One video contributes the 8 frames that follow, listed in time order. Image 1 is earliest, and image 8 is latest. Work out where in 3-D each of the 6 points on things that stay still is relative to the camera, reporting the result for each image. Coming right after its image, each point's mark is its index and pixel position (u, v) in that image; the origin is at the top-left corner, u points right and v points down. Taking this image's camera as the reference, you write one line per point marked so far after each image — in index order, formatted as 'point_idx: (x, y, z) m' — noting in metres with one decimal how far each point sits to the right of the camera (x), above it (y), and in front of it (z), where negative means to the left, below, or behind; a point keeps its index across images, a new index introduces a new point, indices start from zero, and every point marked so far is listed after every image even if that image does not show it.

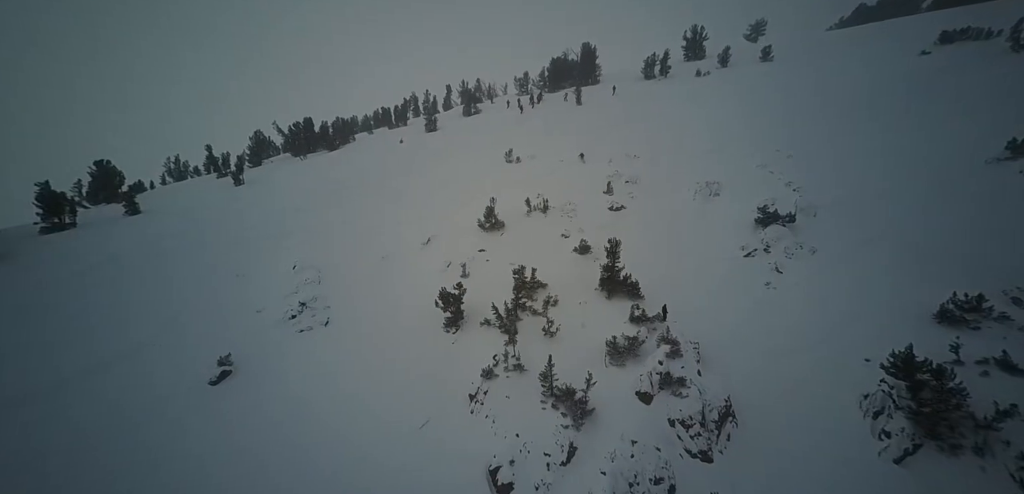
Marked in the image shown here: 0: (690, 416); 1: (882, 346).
0: (+4.3, -3.6, +10.1) m
1: (+8.1, -2.2, +10.8) m
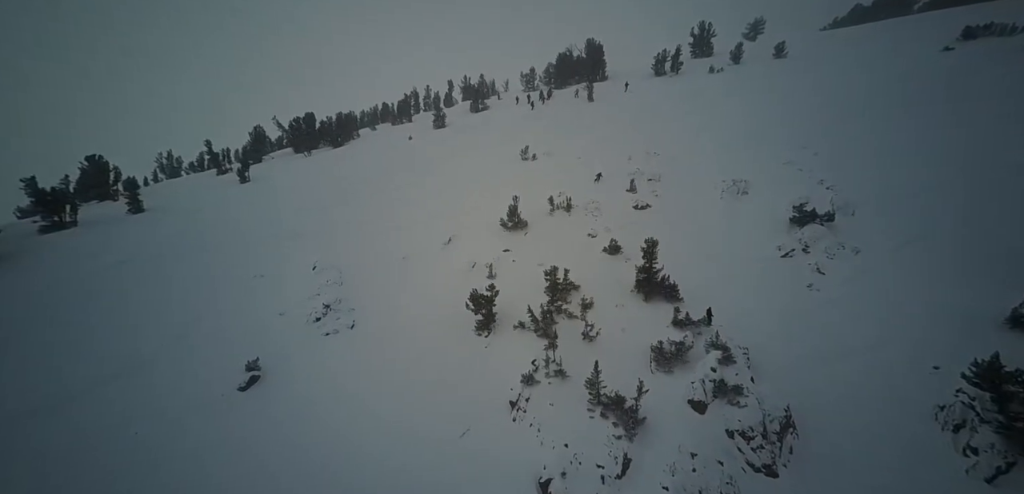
0: (+5.0, -3.6, +9.6) m
1: (+8.8, -2.1, +10.4) m
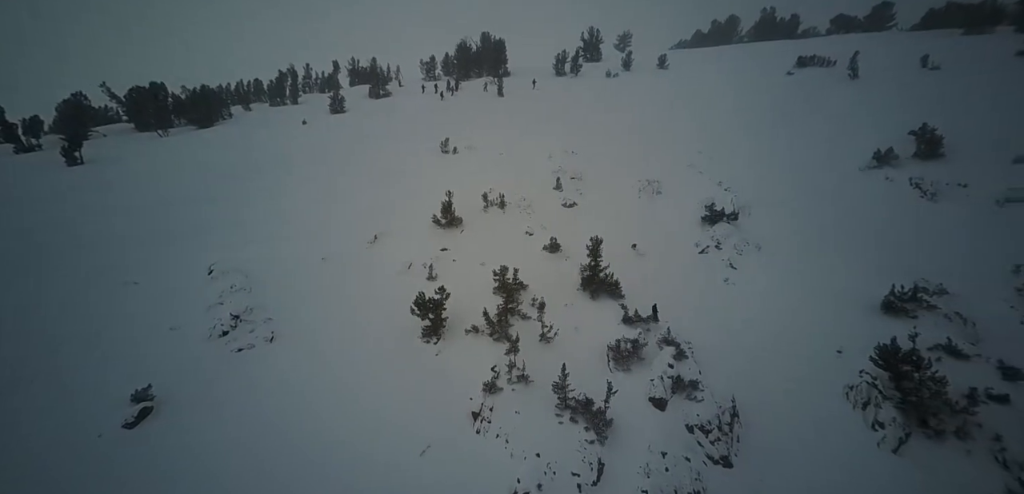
0: (+4.0, -3.5, +10.2) m
1: (+7.5, -2.1, +12.0) m
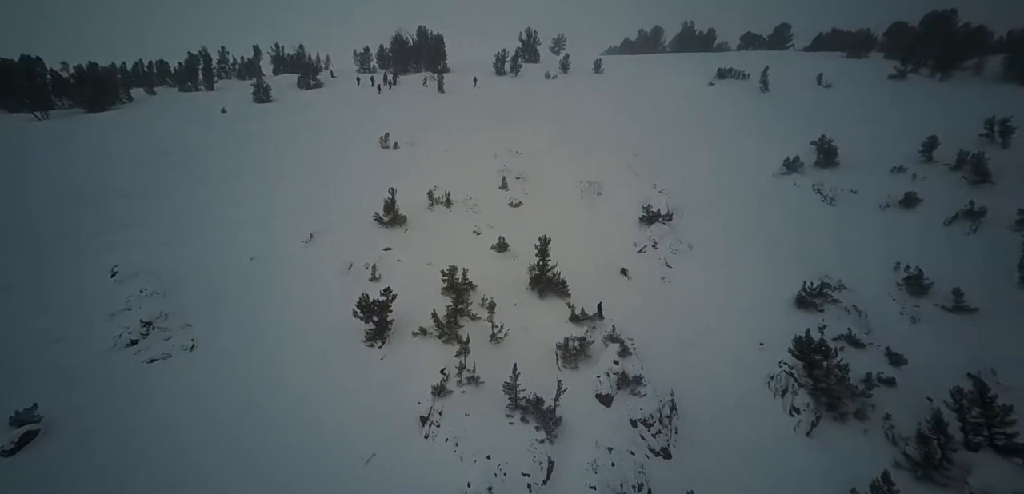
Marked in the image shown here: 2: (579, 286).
0: (+2.9, -3.6, +10.6) m
1: (+6.1, -2.1, +12.8) m
2: (+1.8, -1.0, +13.7) m
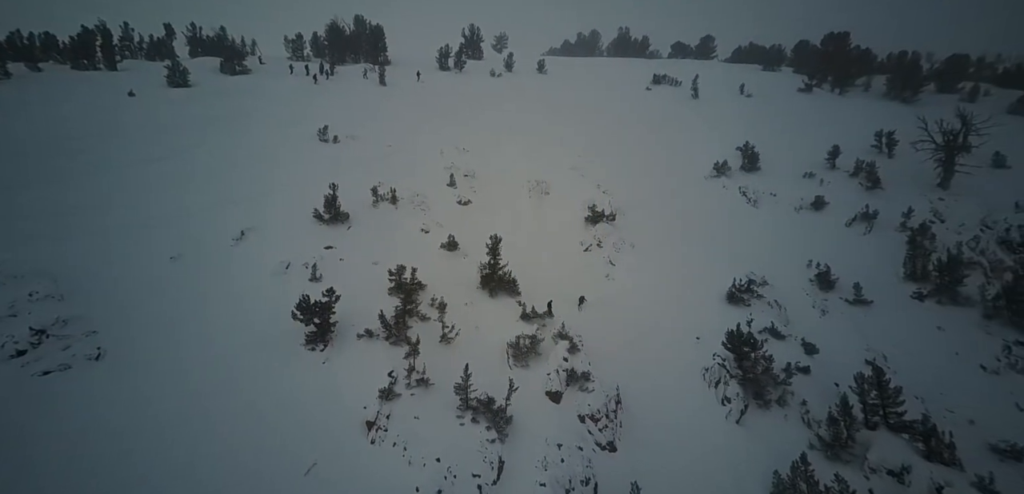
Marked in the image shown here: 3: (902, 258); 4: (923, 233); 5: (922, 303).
0: (+1.8, -3.5, +10.8) m
1: (+4.8, -2.1, +13.4) m
2: (+0.4, -1.0, +13.8) m
3: (+11.6, -0.2, +15.6) m
4: (+12.3, +0.5, +15.8) m
5: (+11.1, -1.5, +14.3) m
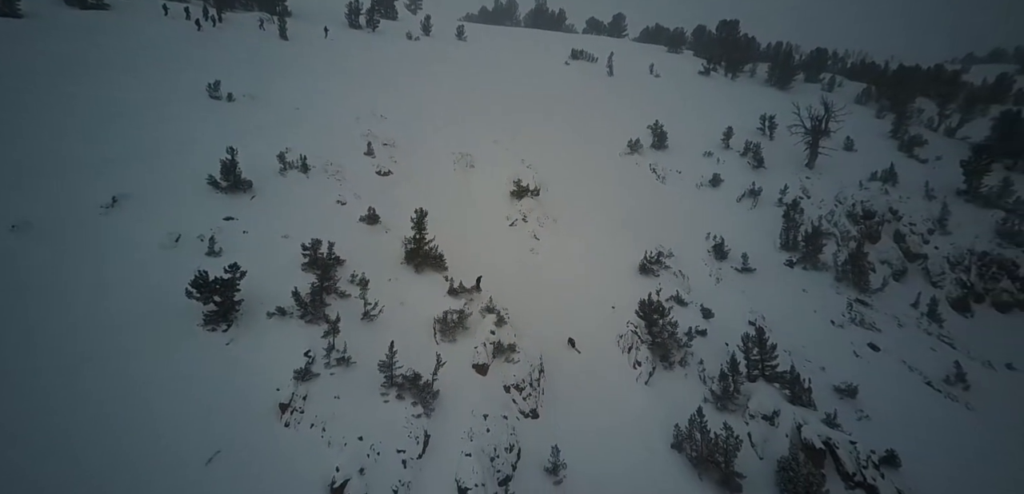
0: (+0.2, -2.9, +11.1) m
1: (+2.7, -1.4, +14.0) m
2: (-1.7, -0.3, +13.6) m
3: (+9.0, +0.6, +17.2) m
4: (+9.7, +1.4, +17.4) m
5: (+8.8, -0.7, +15.9) m
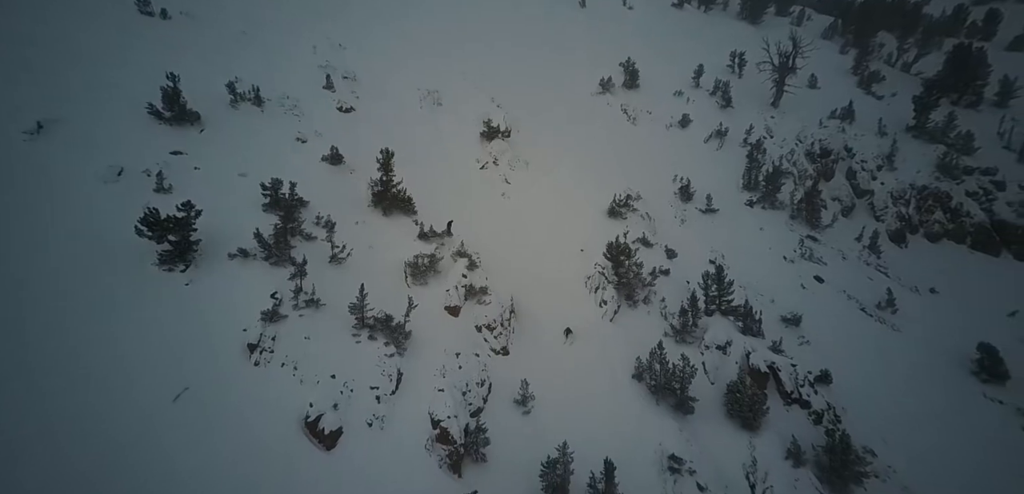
0: (-0.4, -1.7, +11.4) m
1: (+1.9, +0.2, +14.3) m
2: (-2.5, +1.3, +13.5) m
3: (+8.0, +2.6, +17.6) m
4: (+8.7, +3.4, +17.8) m
5: (+7.9, +1.2, +16.5) m
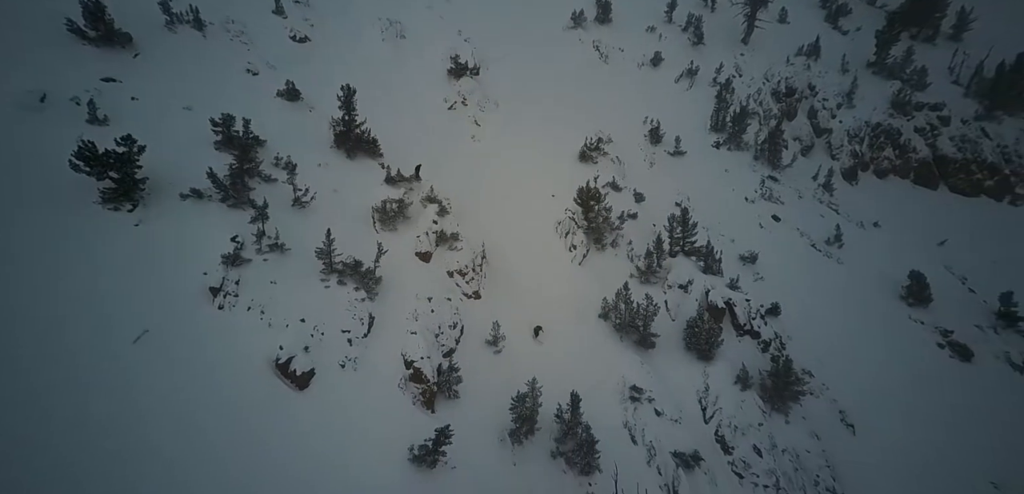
0: (-1.1, -0.4, +11.4) m
1: (+1.0, +1.8, +14.2) m
2: (-3.2, +2.7, +13.0) m
3: (+7.0, +4.6, +17.5) m
4: (+7.6, +5.4, +17.7) m
5: (+6.9, +3.0, +16.6) m
